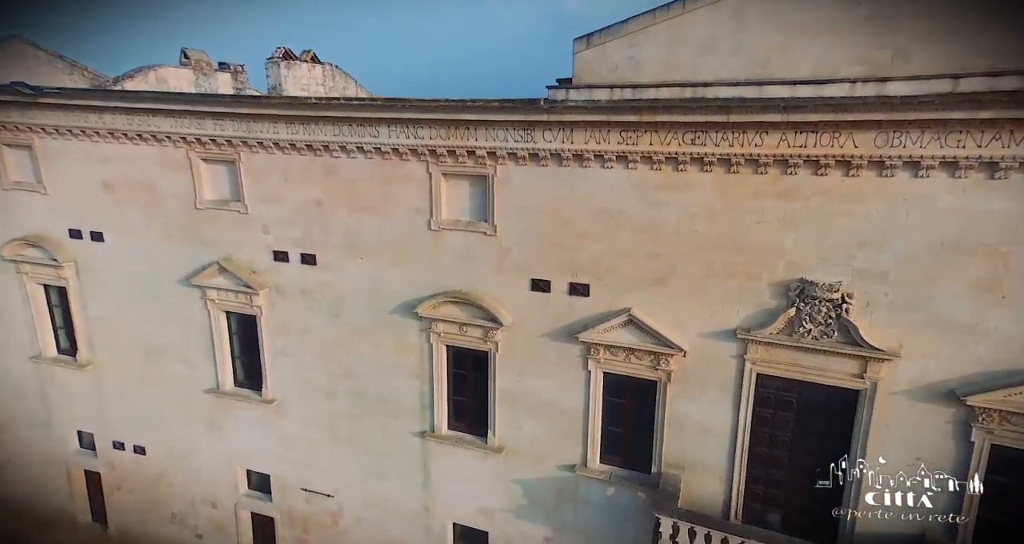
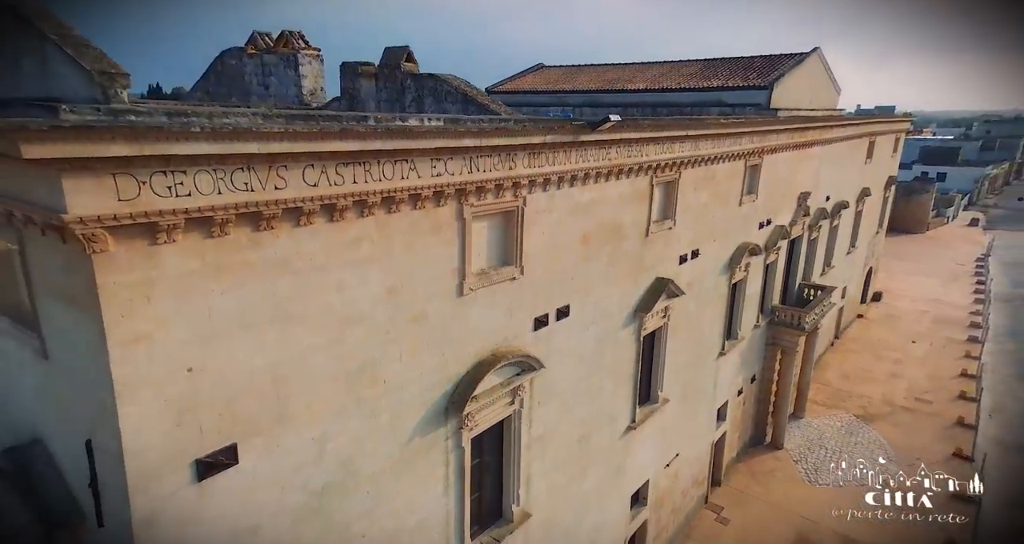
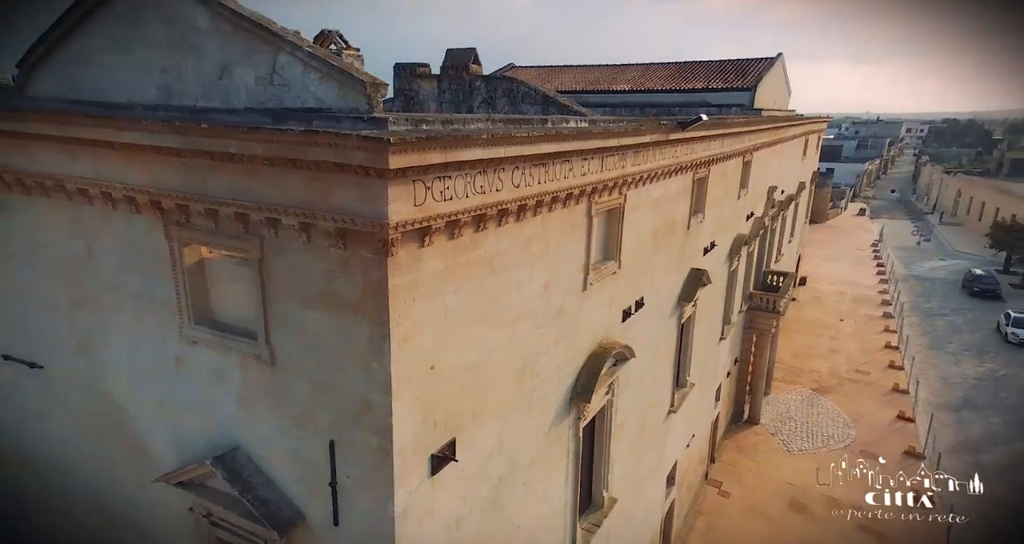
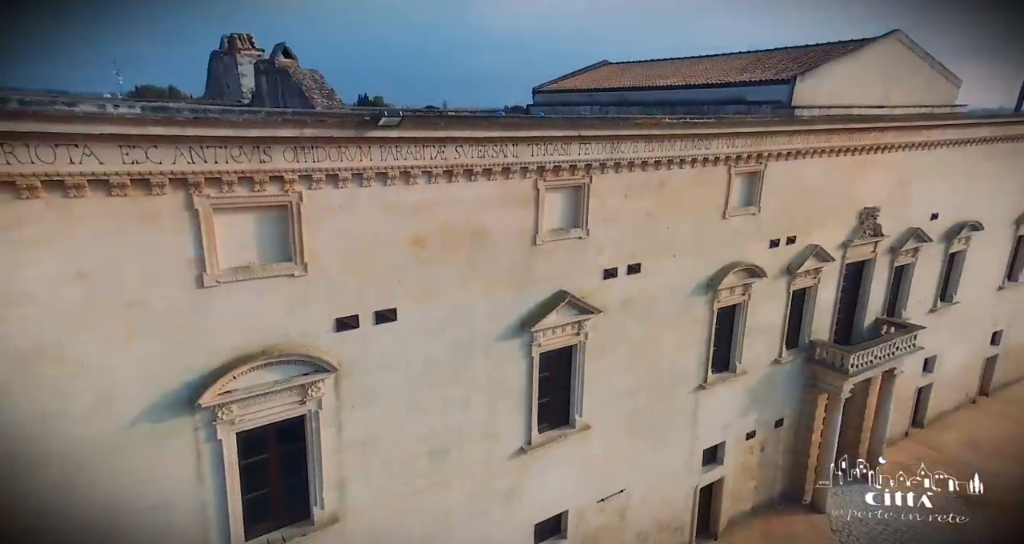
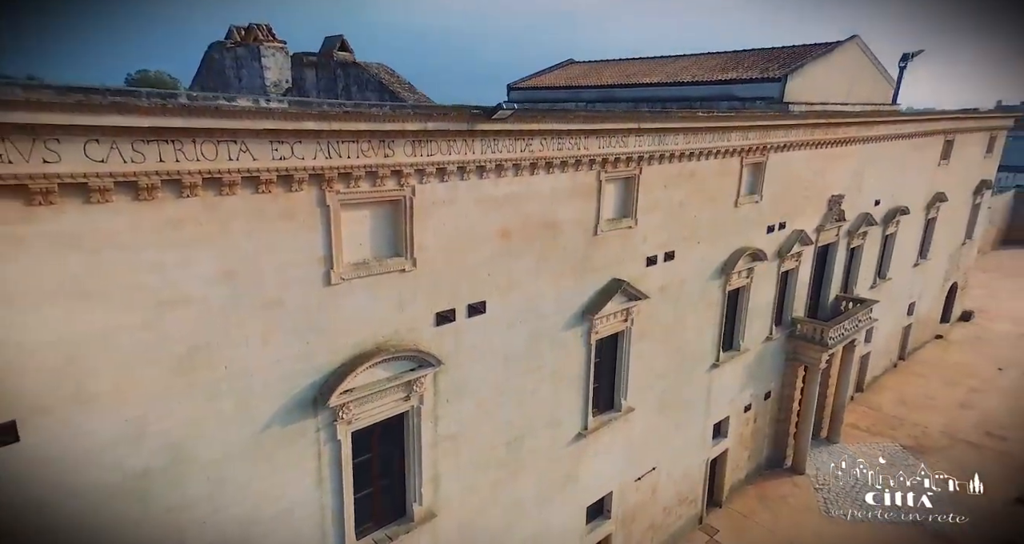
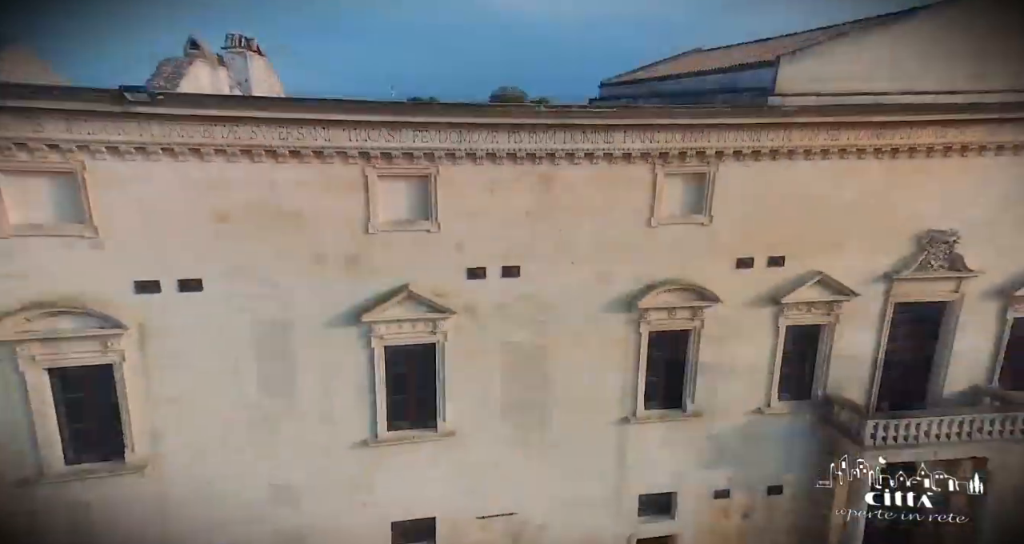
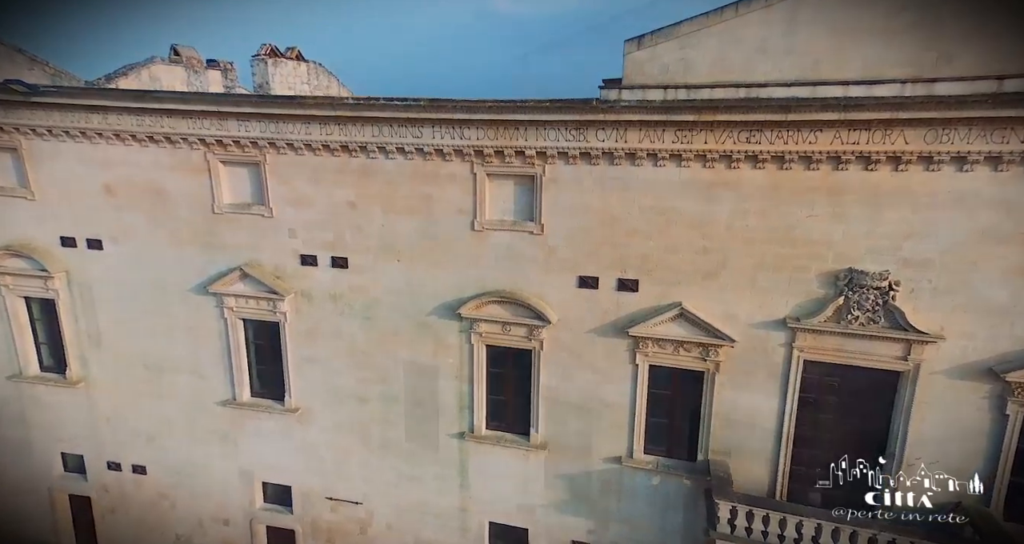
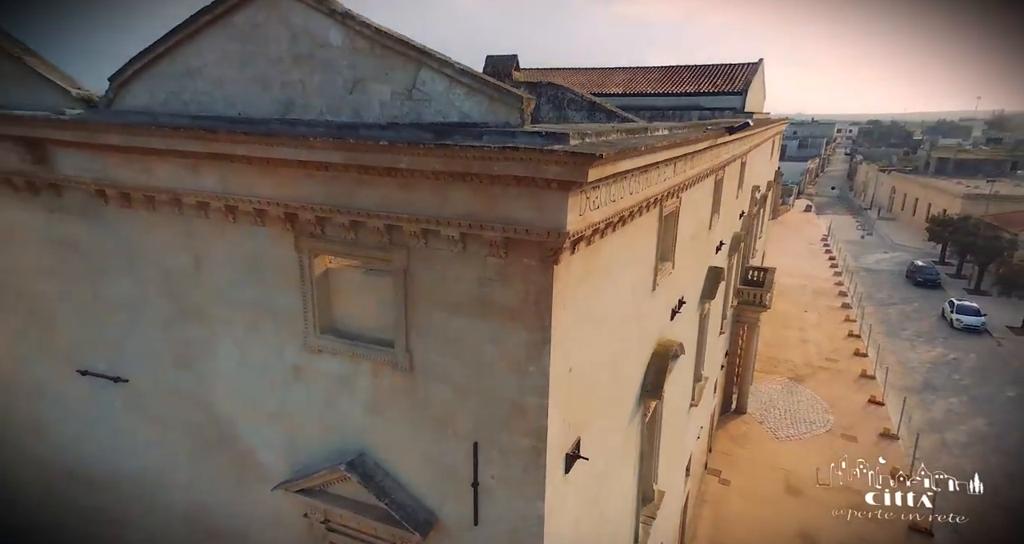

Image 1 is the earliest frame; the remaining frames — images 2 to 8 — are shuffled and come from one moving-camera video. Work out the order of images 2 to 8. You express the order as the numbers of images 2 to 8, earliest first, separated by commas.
7, 6, 4, 5, 2, 3, 8
